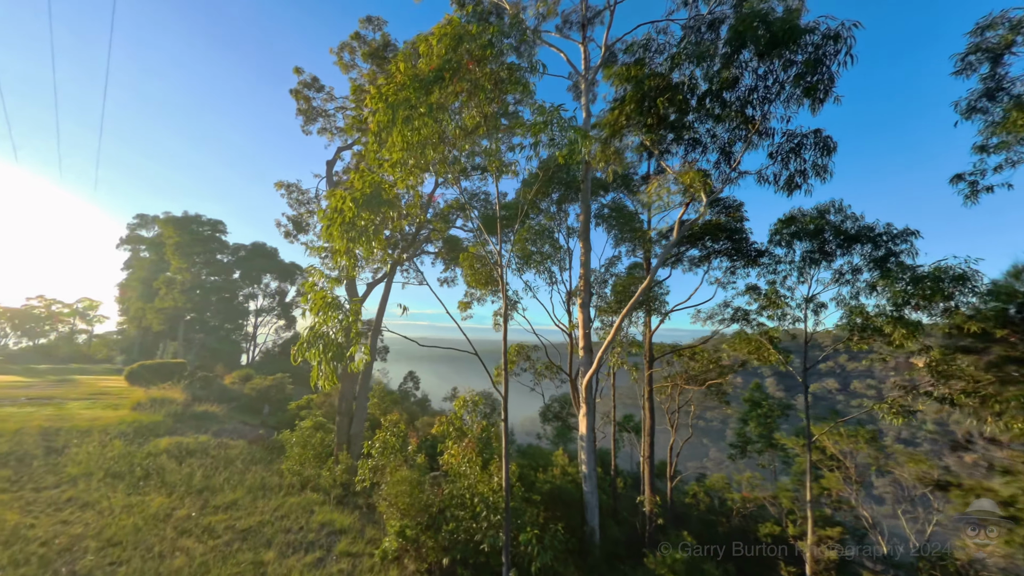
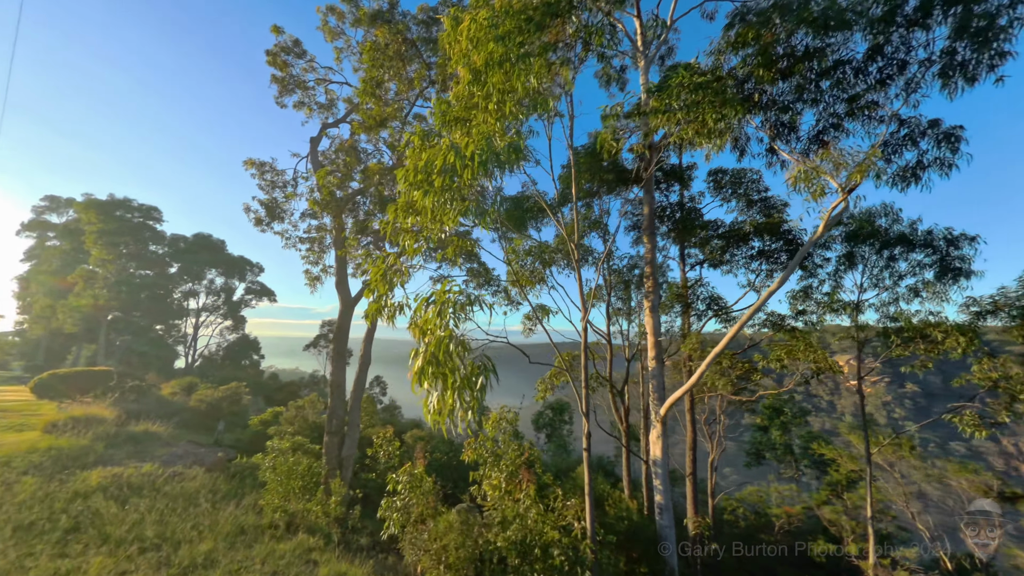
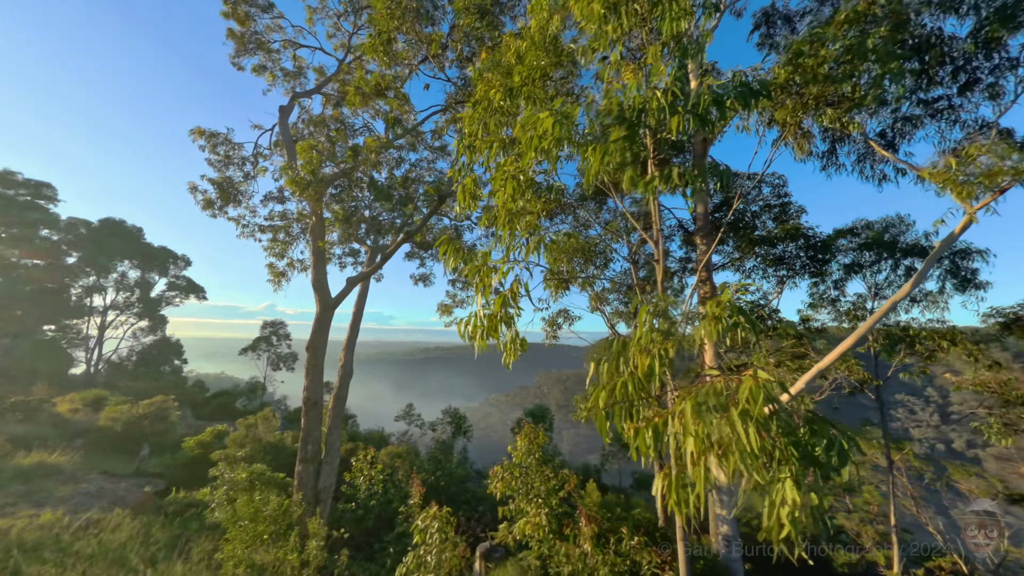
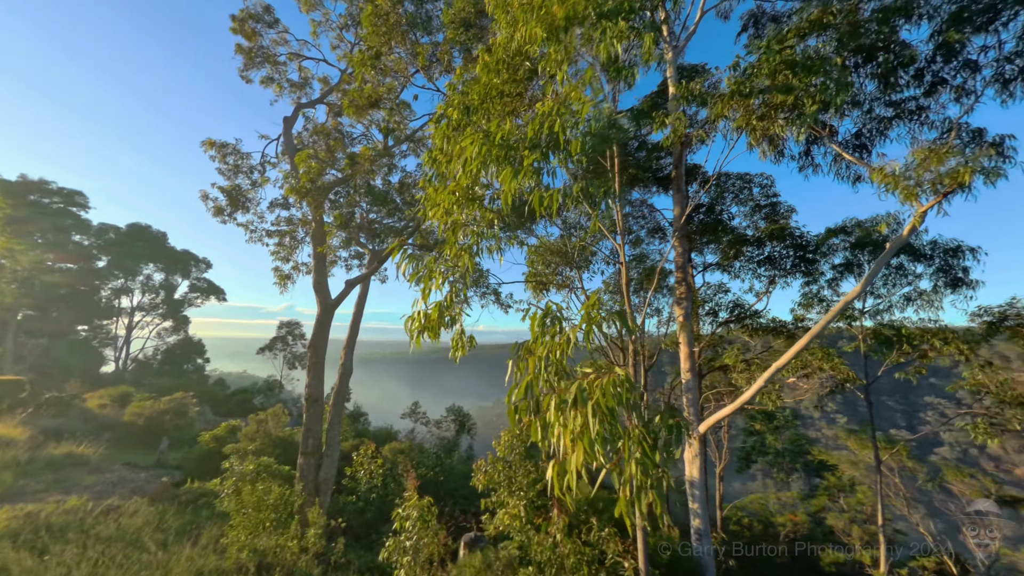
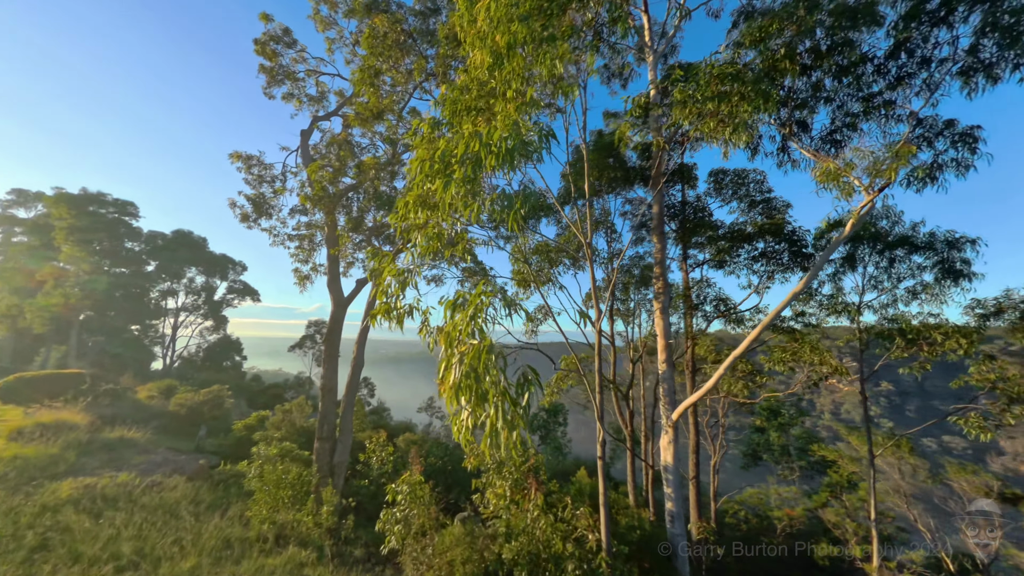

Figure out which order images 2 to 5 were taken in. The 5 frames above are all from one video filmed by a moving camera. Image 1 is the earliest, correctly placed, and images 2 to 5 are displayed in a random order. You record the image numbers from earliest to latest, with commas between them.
2, 5, 4, 3
